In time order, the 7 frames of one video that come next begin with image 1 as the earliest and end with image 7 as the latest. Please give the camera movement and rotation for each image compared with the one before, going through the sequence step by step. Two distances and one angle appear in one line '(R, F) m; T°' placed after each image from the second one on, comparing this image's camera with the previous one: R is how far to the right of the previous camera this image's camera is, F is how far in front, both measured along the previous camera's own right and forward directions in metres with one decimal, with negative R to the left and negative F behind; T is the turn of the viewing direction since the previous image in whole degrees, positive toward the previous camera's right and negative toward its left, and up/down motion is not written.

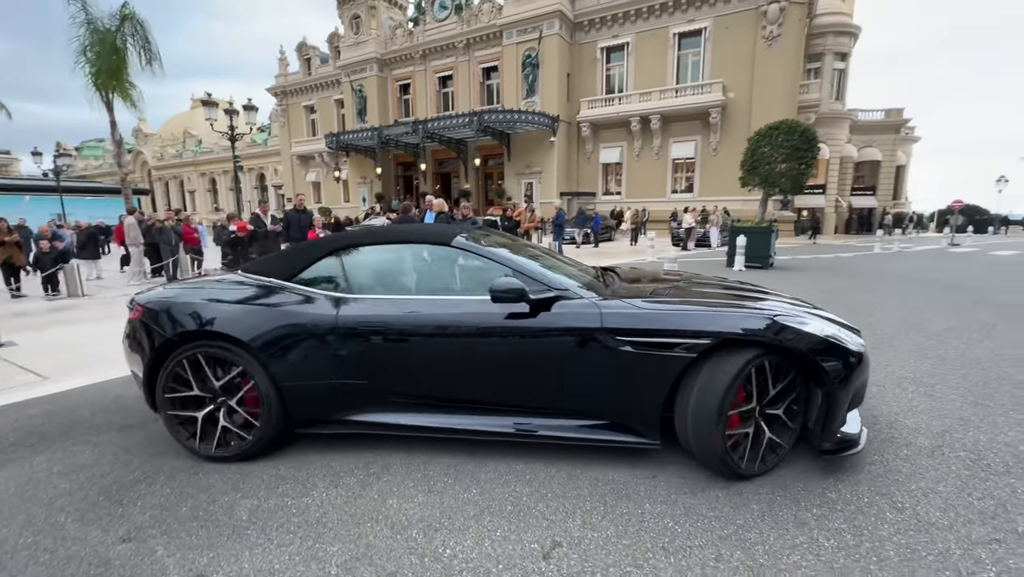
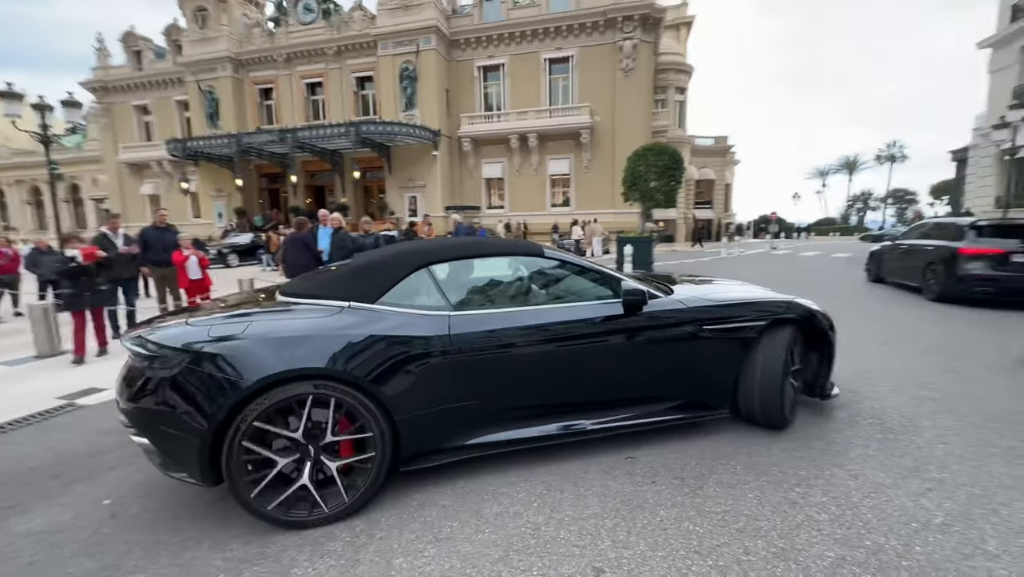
(-0.6, +0.2) m; +15°
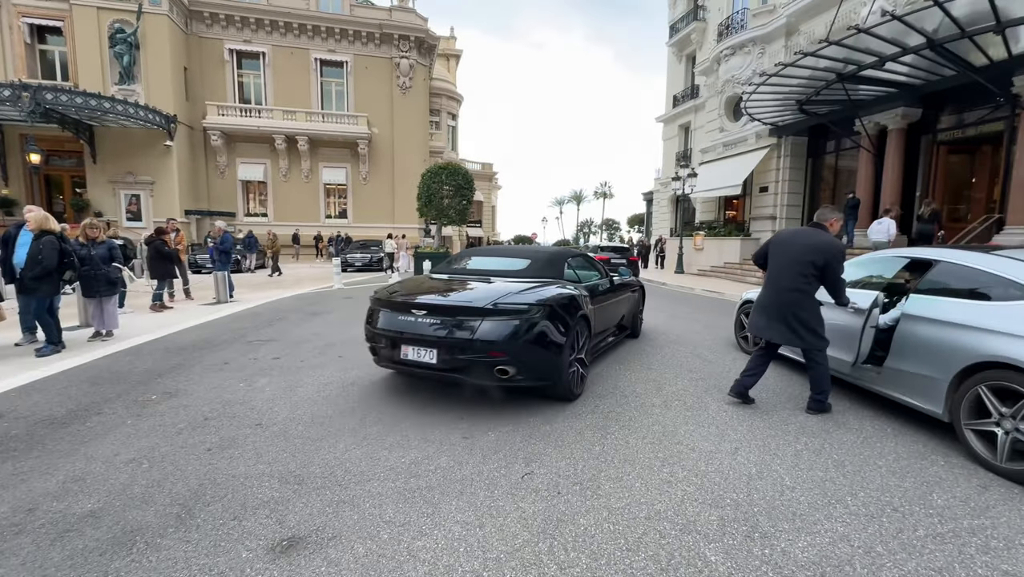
(-0.7, +0.4) m; +29°
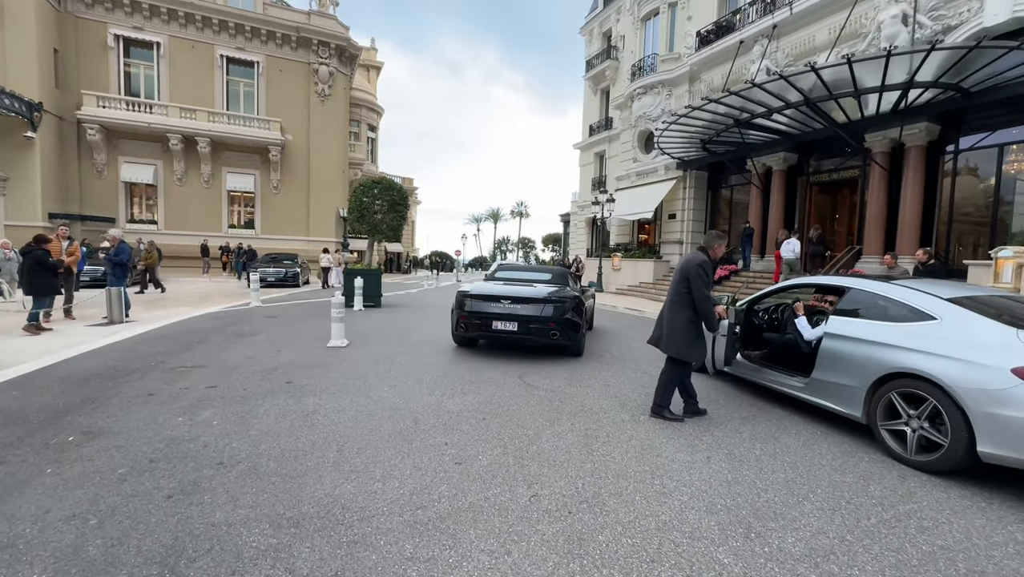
(-0.6, 0.0) m; +11°
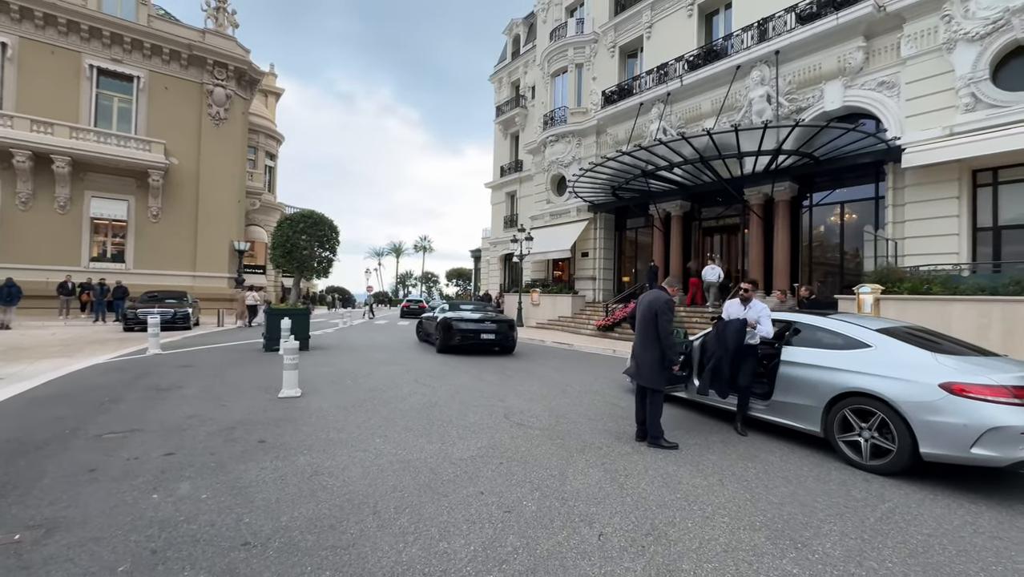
(-1.1, 0.0) m; +13°
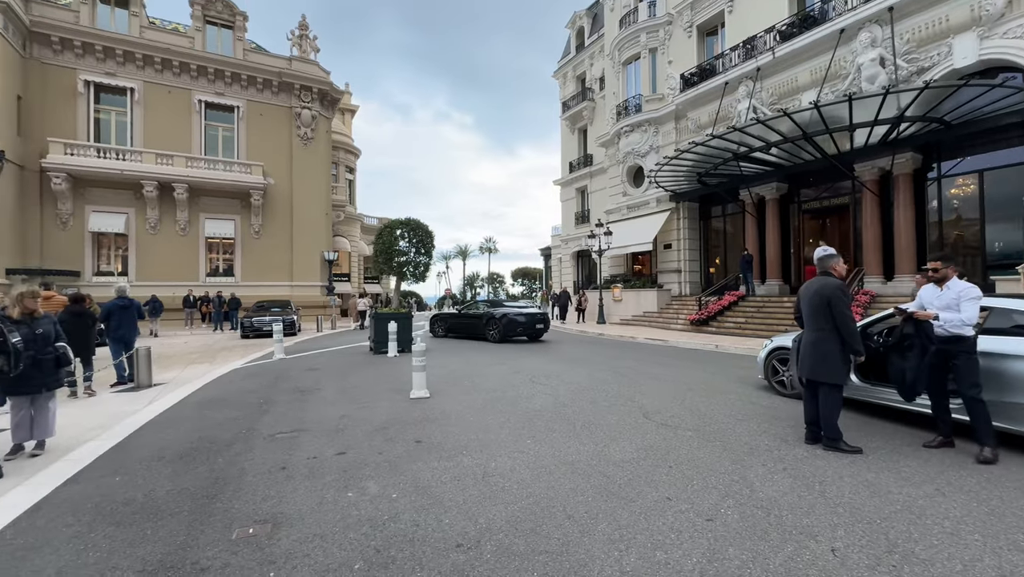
(-0.9, +0.1) m; -8°
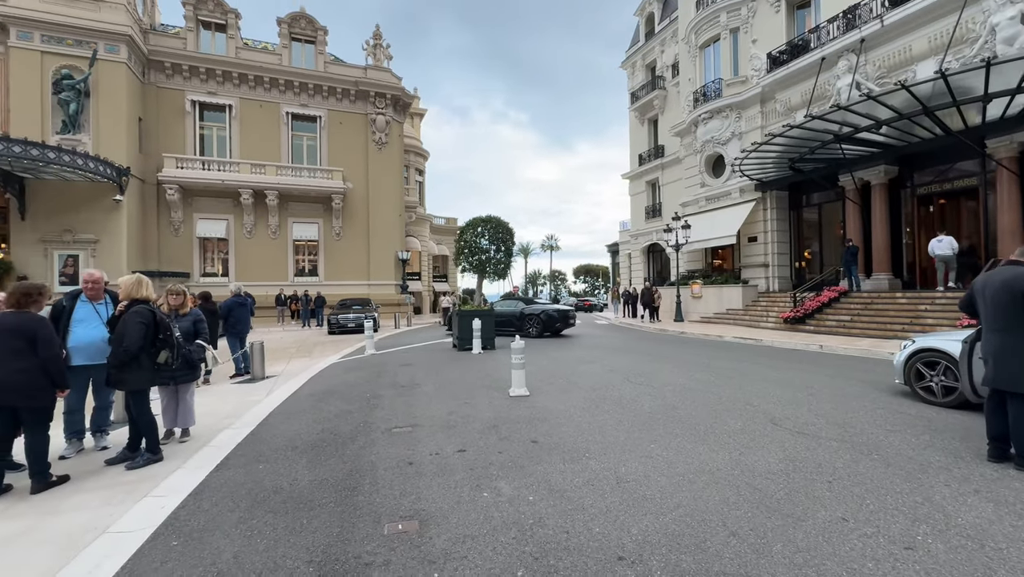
(-0.6, +0.1) m; -8°
